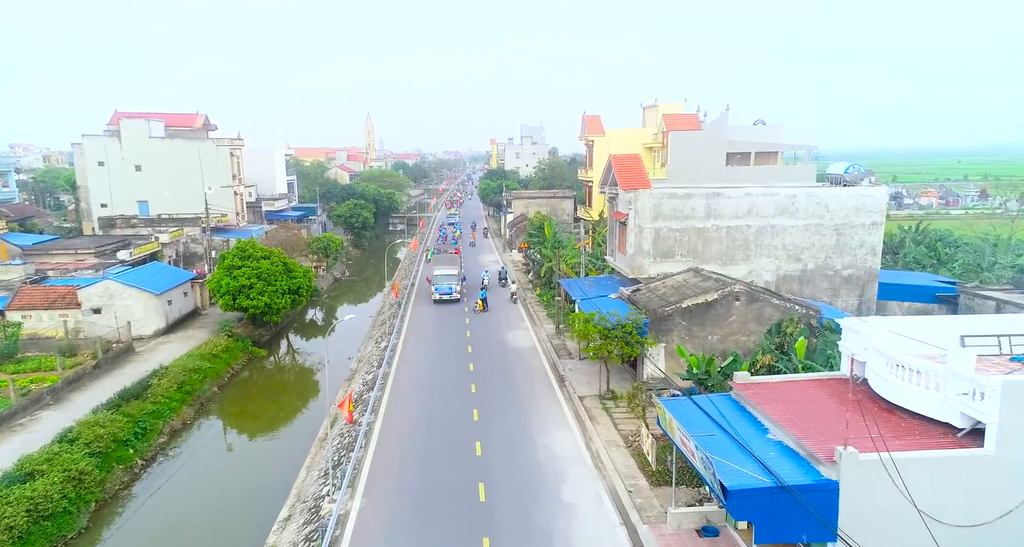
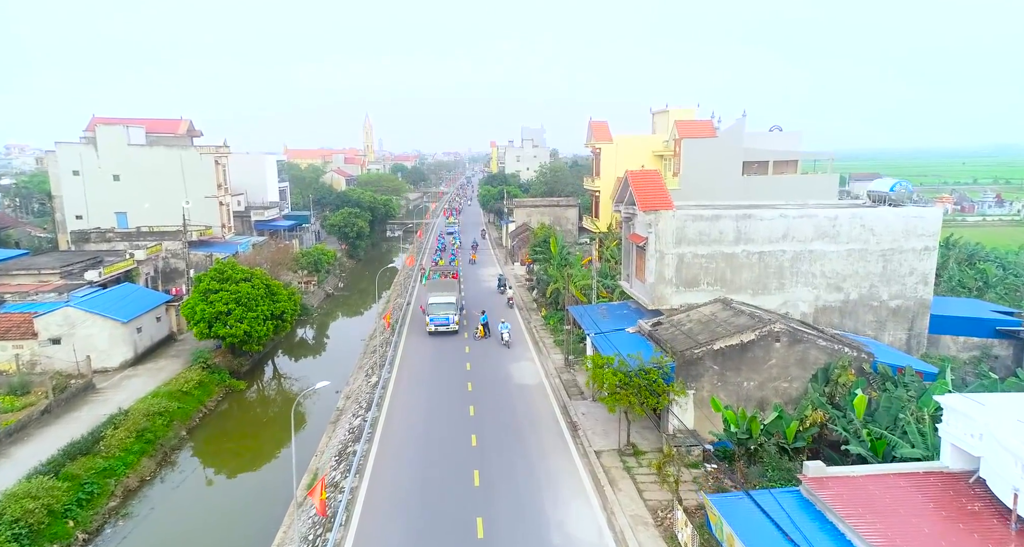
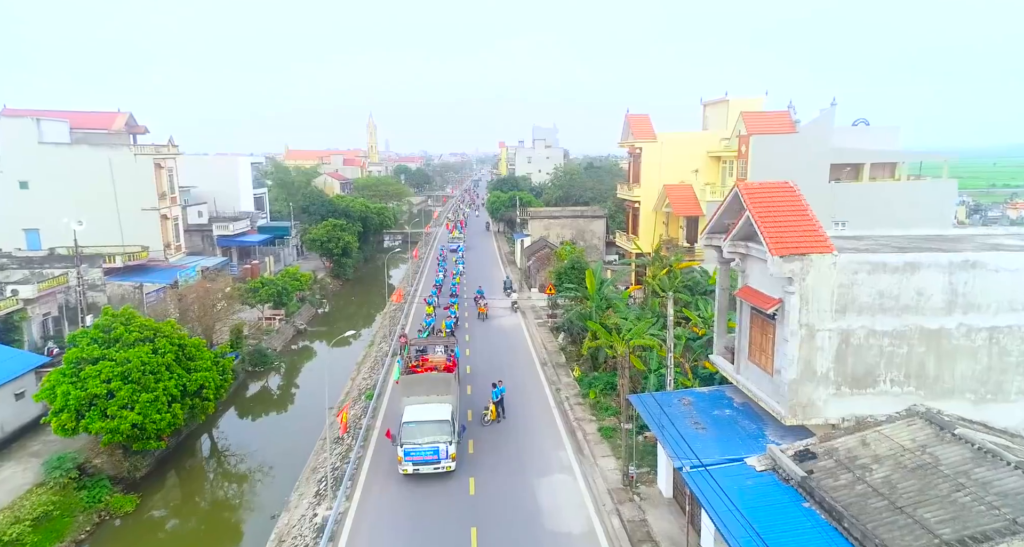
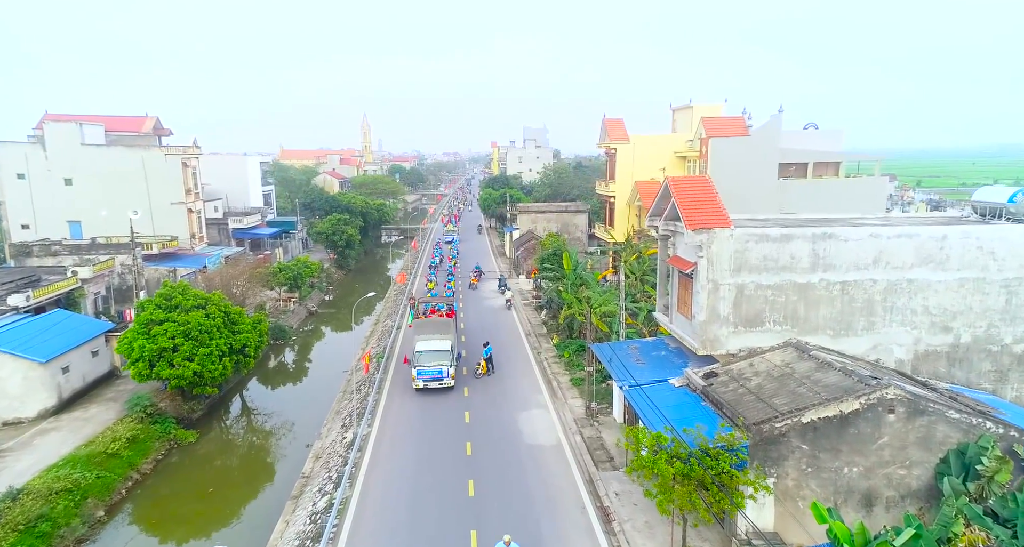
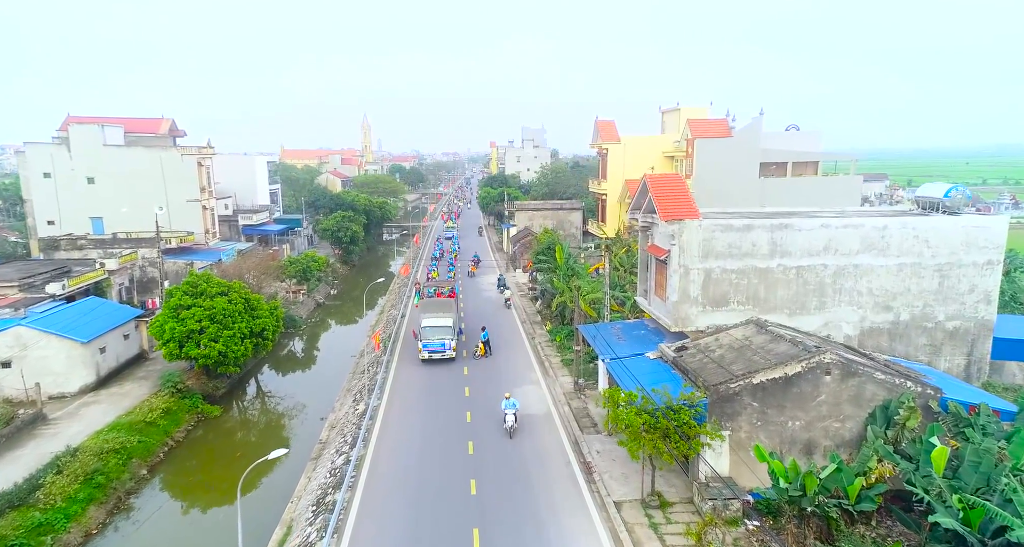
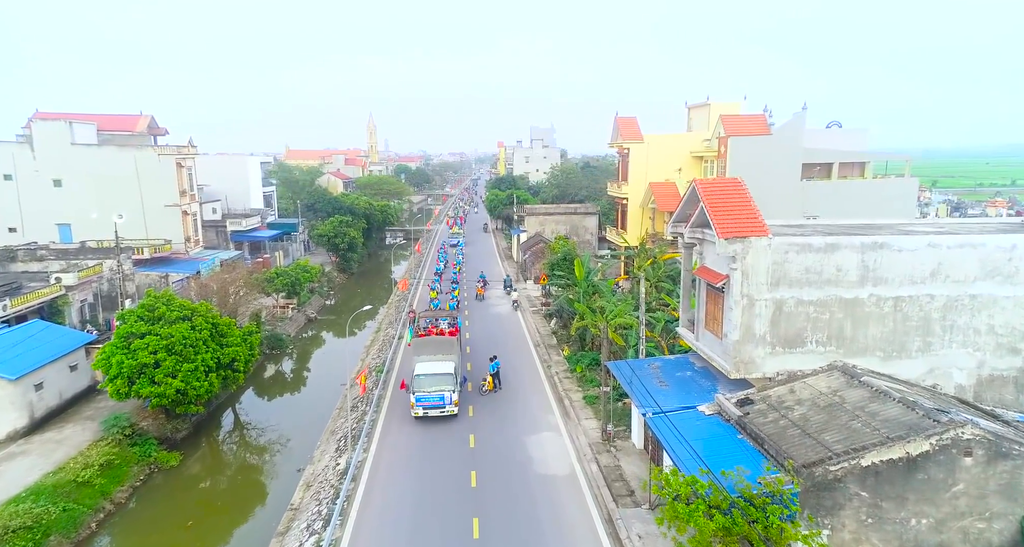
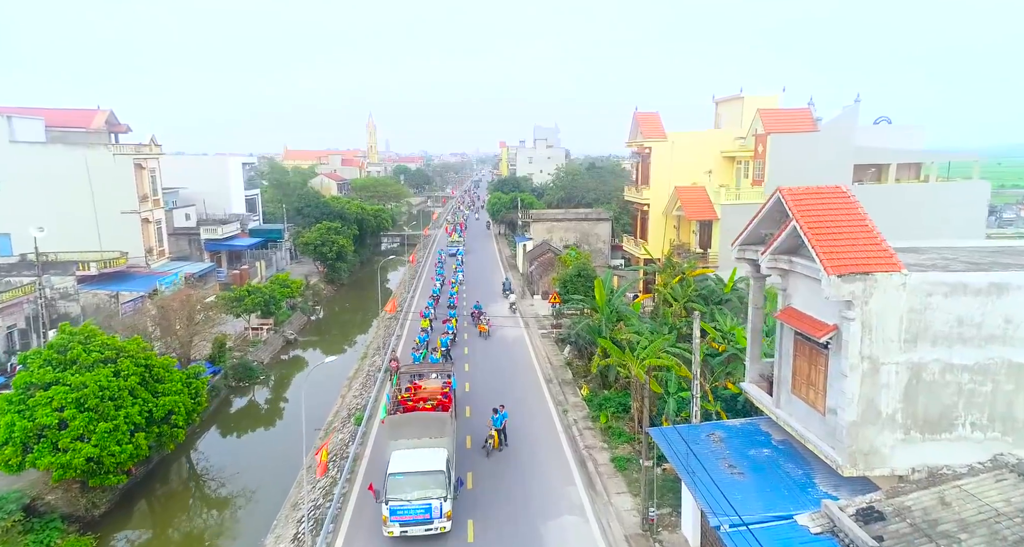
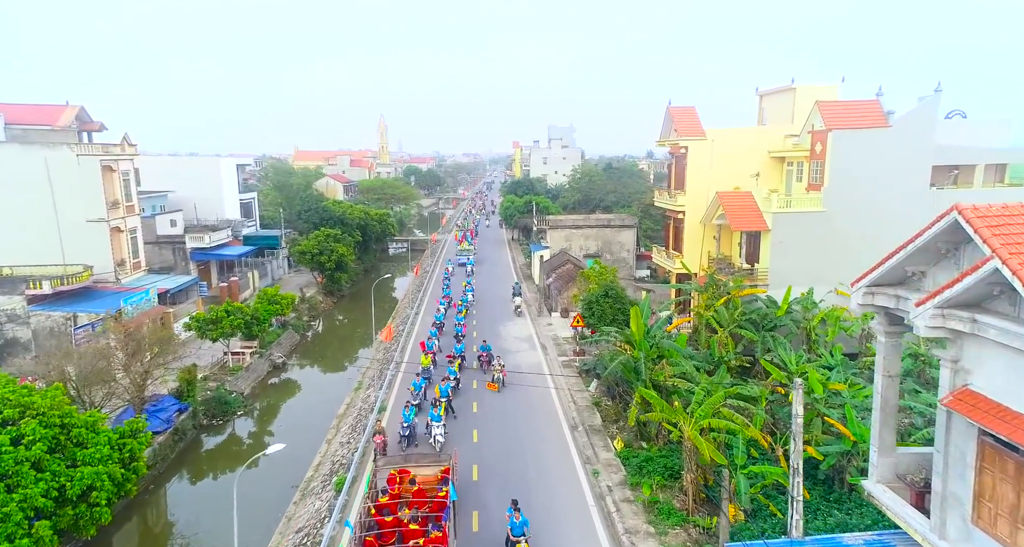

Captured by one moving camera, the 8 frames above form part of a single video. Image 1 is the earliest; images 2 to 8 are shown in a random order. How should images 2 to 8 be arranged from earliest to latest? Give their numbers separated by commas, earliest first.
2, 5, 4, 6, 3, 7, 8
